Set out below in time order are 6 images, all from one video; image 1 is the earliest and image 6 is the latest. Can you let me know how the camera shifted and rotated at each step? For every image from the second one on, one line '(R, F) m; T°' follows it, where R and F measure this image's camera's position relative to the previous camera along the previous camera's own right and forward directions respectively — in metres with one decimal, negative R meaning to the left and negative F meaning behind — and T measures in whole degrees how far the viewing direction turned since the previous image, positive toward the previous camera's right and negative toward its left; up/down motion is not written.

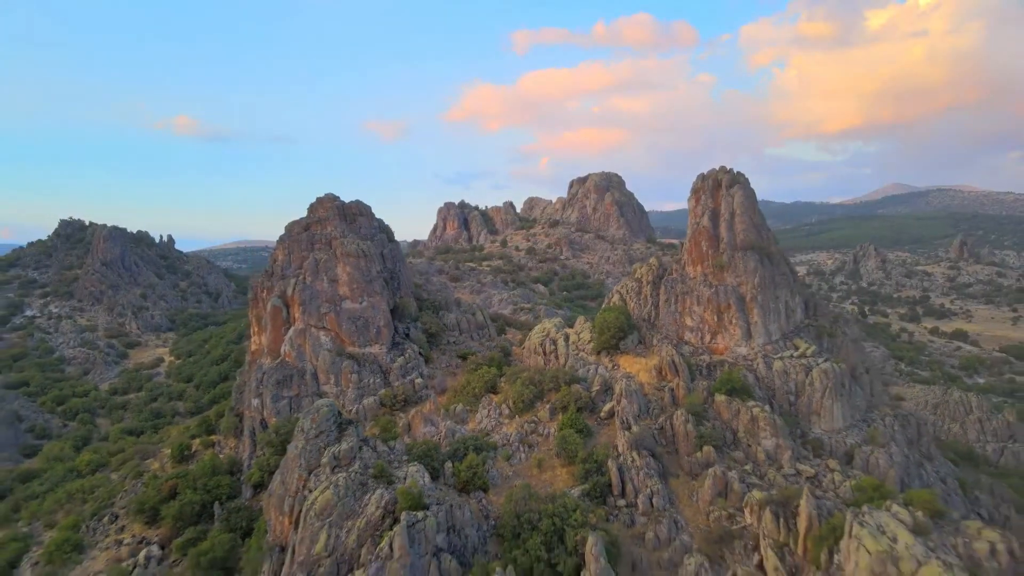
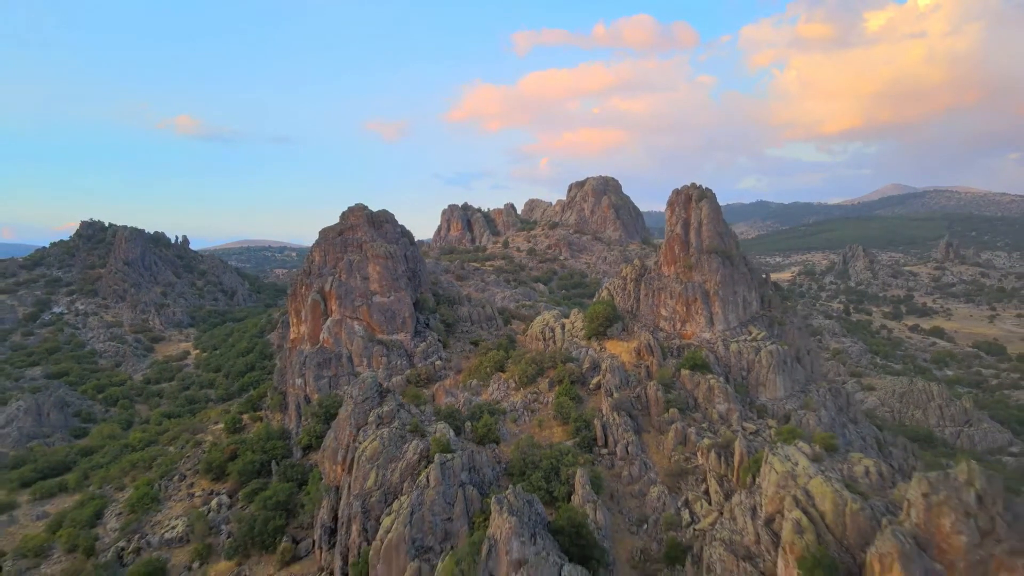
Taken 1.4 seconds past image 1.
(-0.2, -4.6) m; 0°
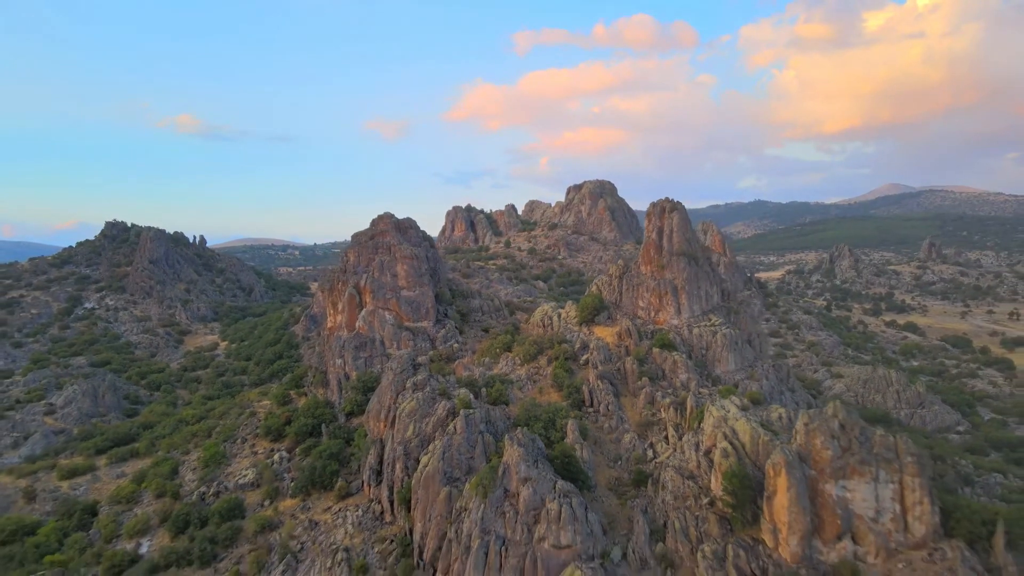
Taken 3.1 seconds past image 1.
(-0.3, -6.0) m; 0°
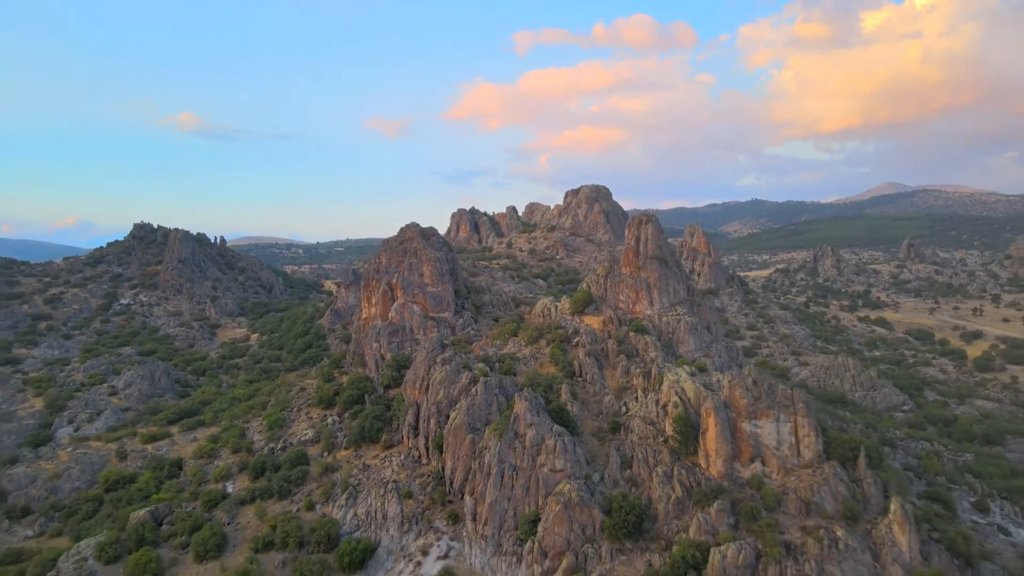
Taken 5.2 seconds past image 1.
(-0.4, -7.9) m; 0°
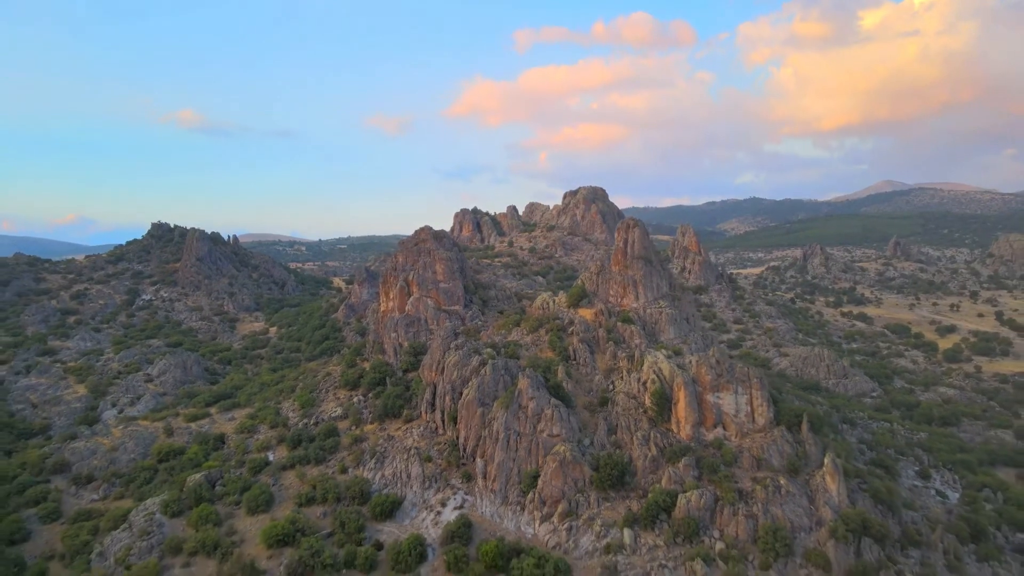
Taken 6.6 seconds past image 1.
(-0.2, -5.6) m; 0°
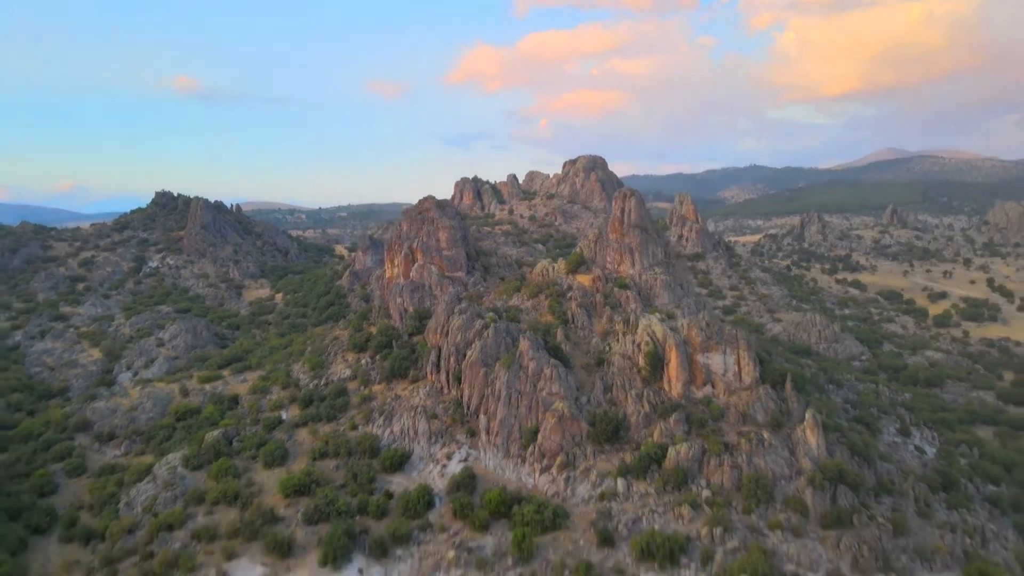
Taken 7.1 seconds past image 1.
(-0.1, -1.8) m; 0°
